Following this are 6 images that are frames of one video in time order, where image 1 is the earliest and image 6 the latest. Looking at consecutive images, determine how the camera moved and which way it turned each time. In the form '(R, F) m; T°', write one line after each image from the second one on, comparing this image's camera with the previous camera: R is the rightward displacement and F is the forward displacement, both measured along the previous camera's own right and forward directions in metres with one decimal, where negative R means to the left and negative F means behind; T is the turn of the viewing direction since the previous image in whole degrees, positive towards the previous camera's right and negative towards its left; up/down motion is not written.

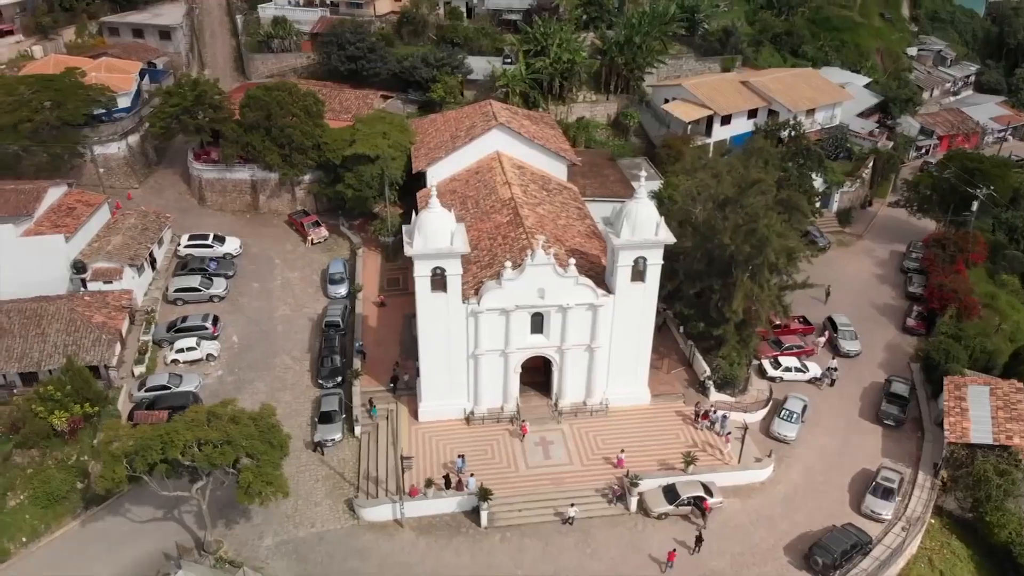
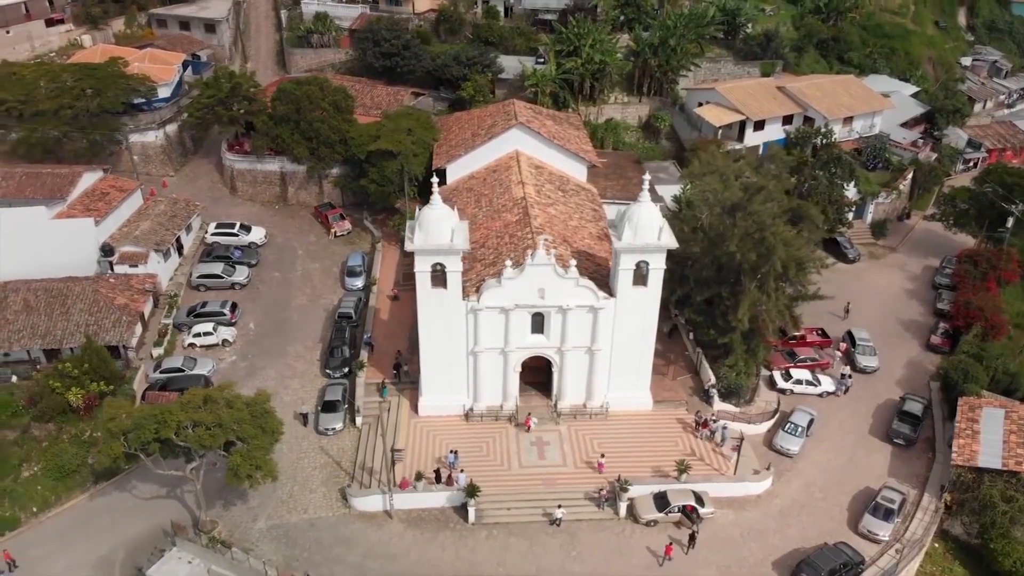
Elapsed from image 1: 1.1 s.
(+1.9, 0.0) m; -4°
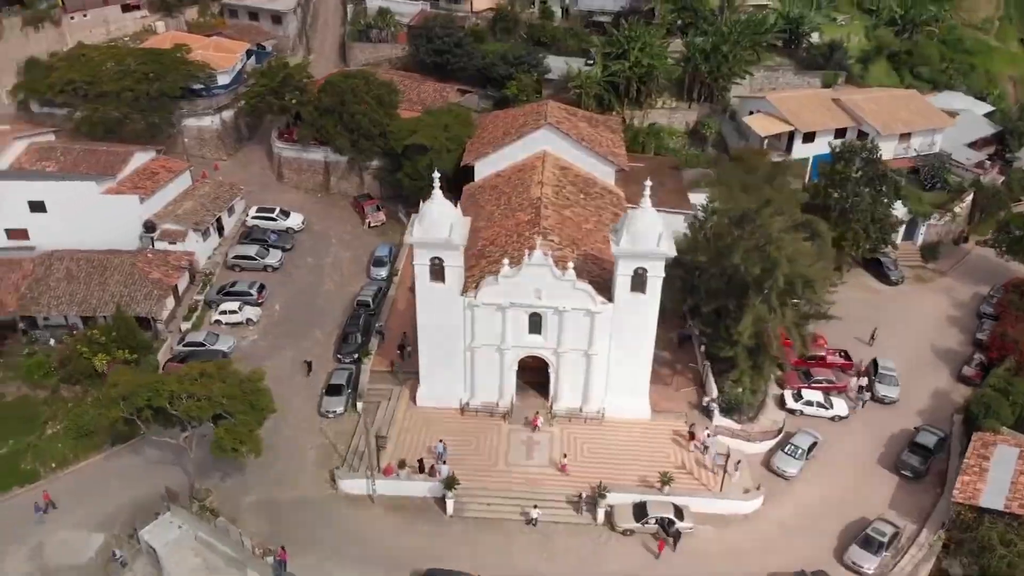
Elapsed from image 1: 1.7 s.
(+3.1, 0.0) m; -6°
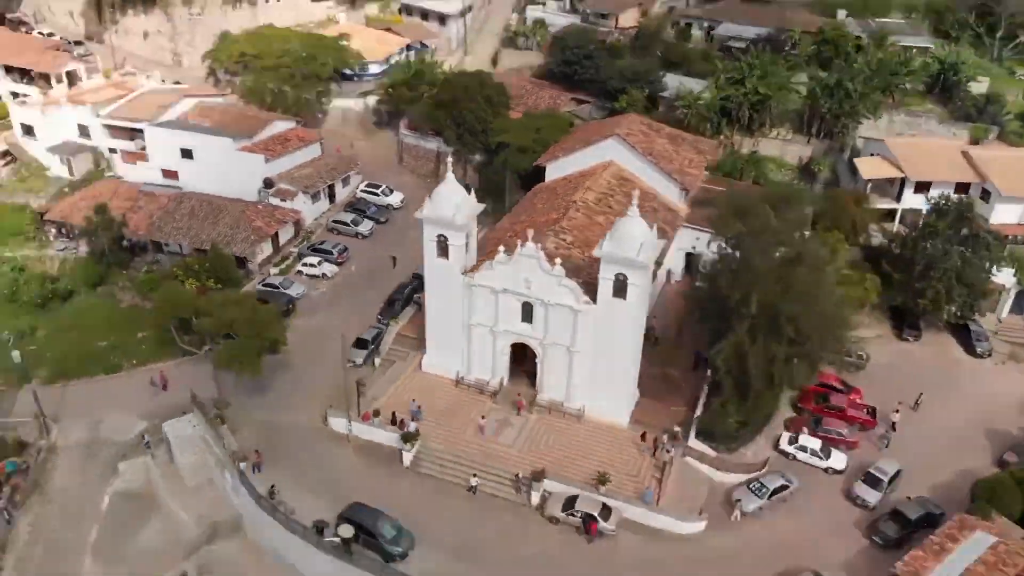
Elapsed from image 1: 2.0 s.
(+8.3, -0.7) m; -15°
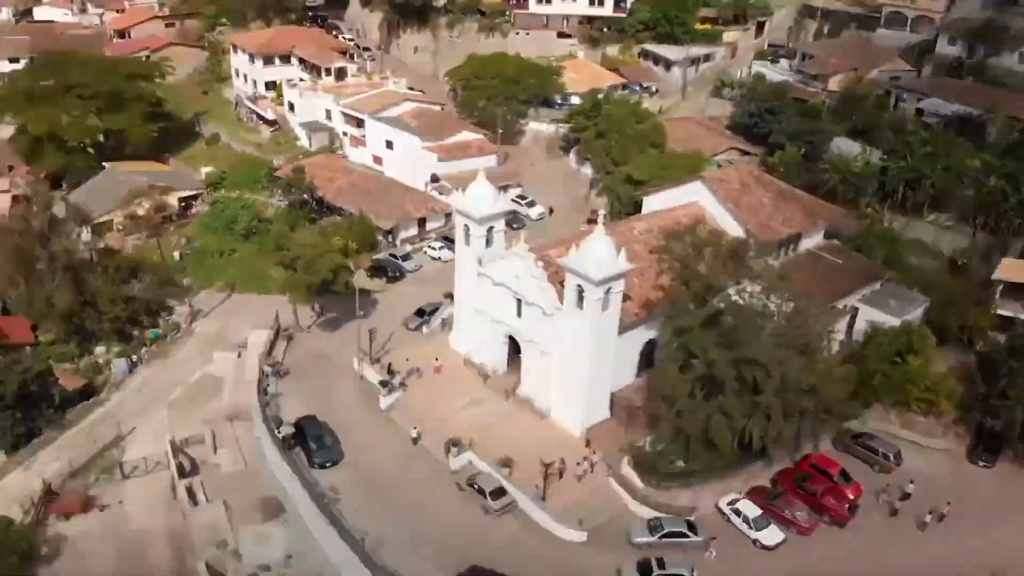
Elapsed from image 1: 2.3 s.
(+14.0, 0.0) m; -24°
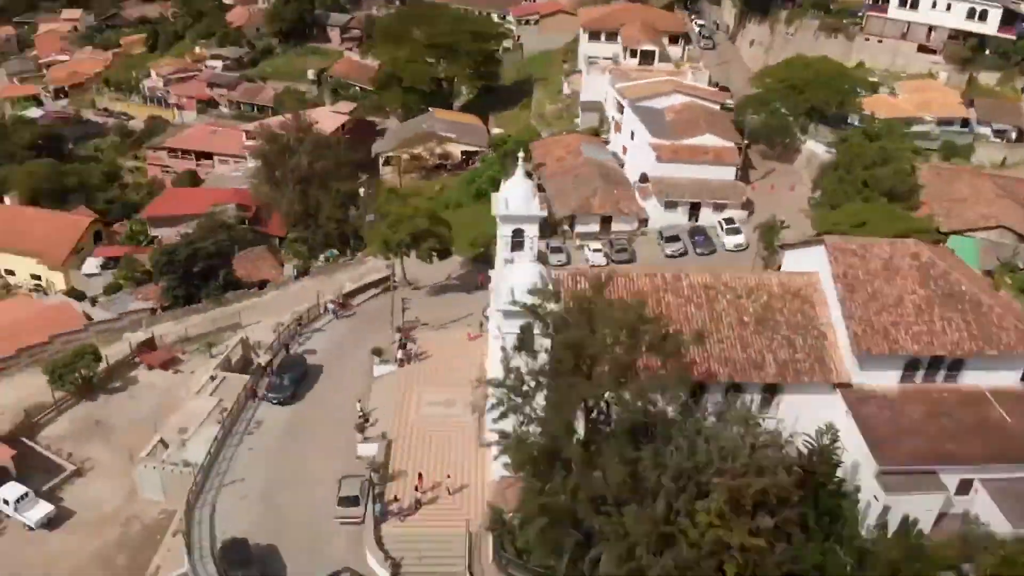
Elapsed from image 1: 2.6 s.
(+16.8, +8.8) m; -34°
